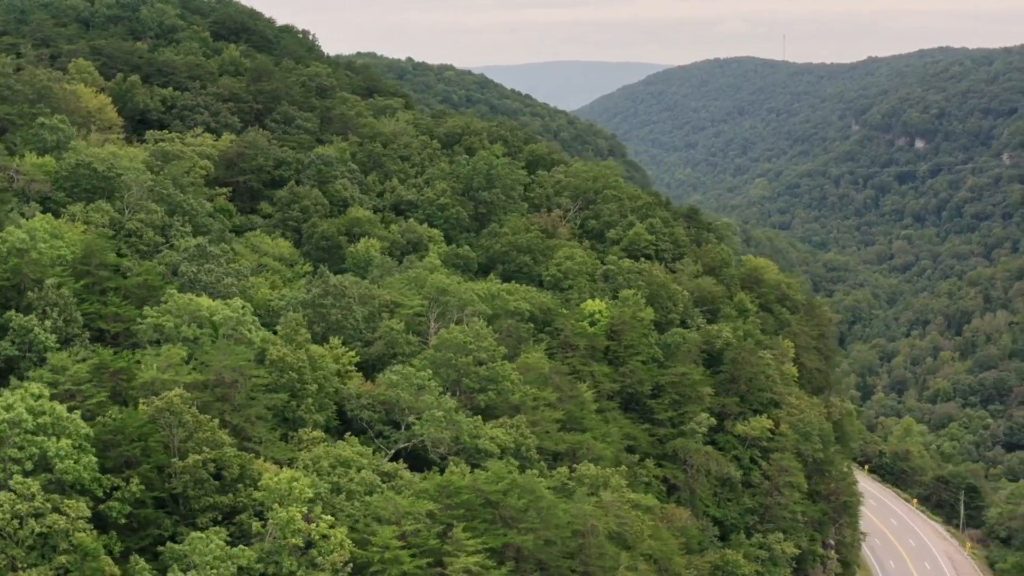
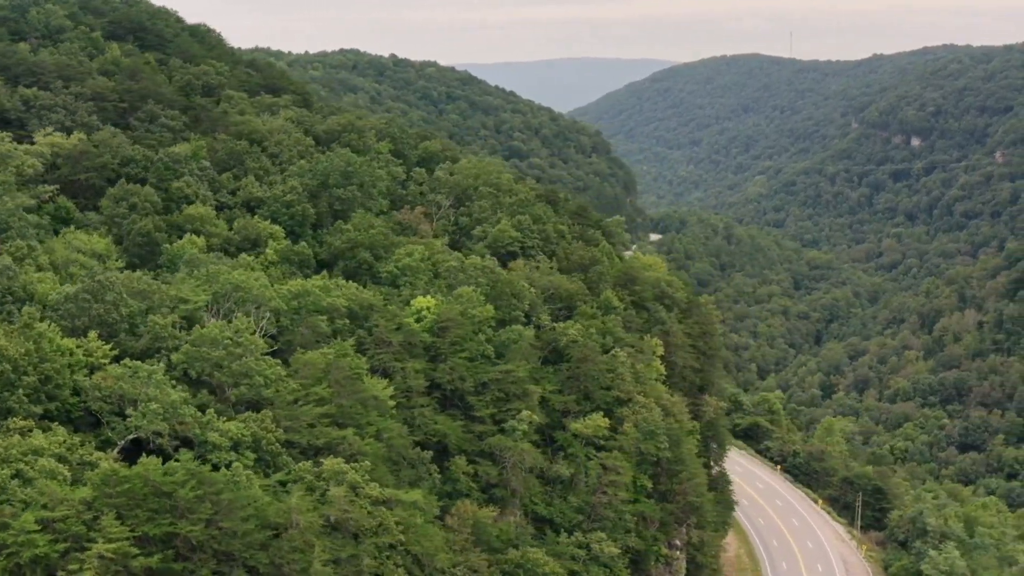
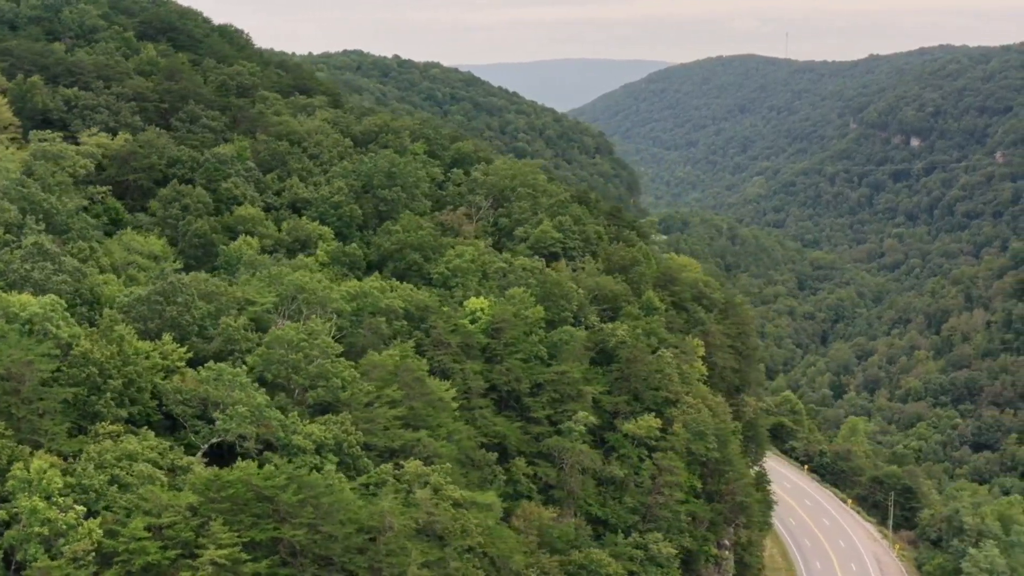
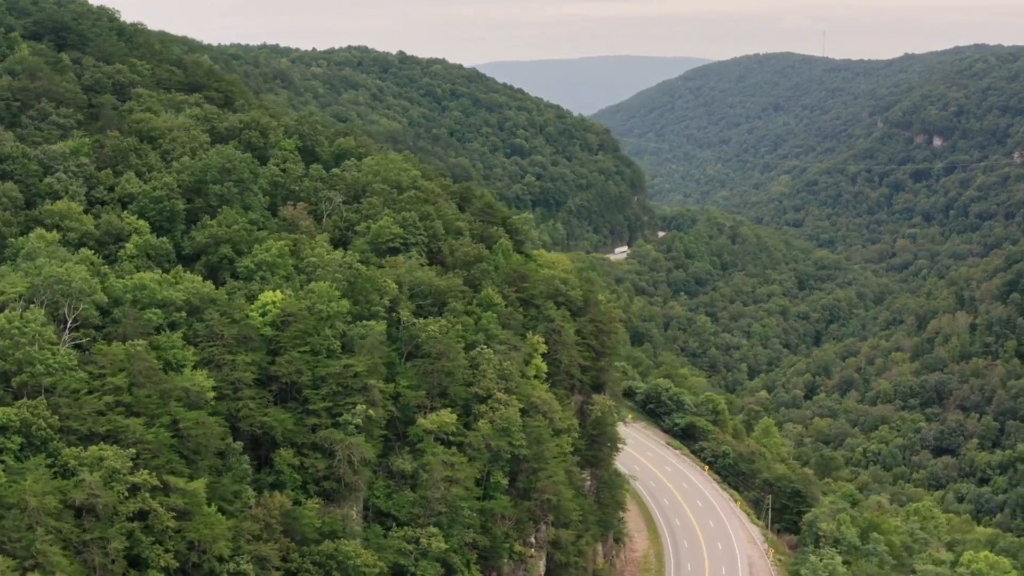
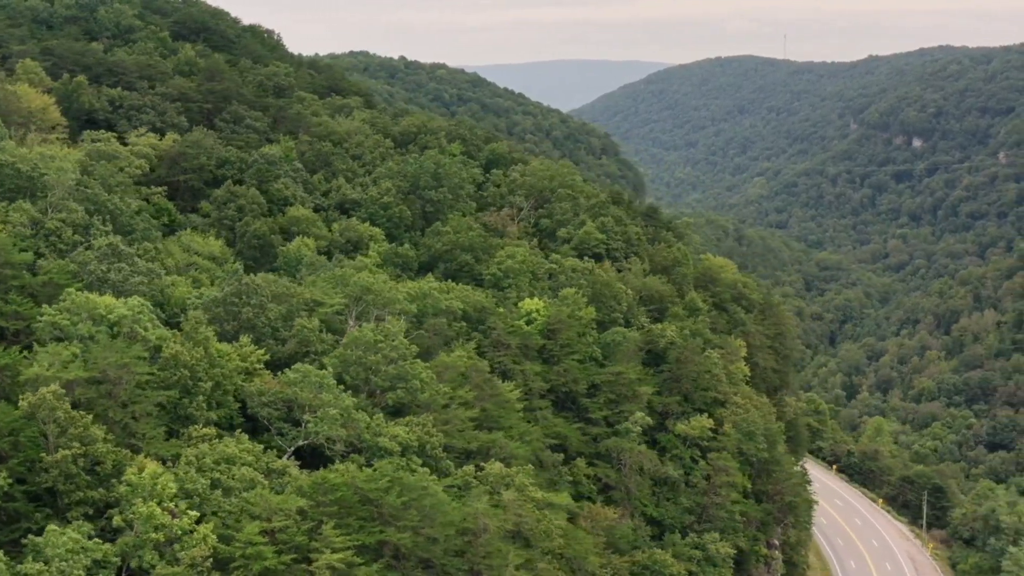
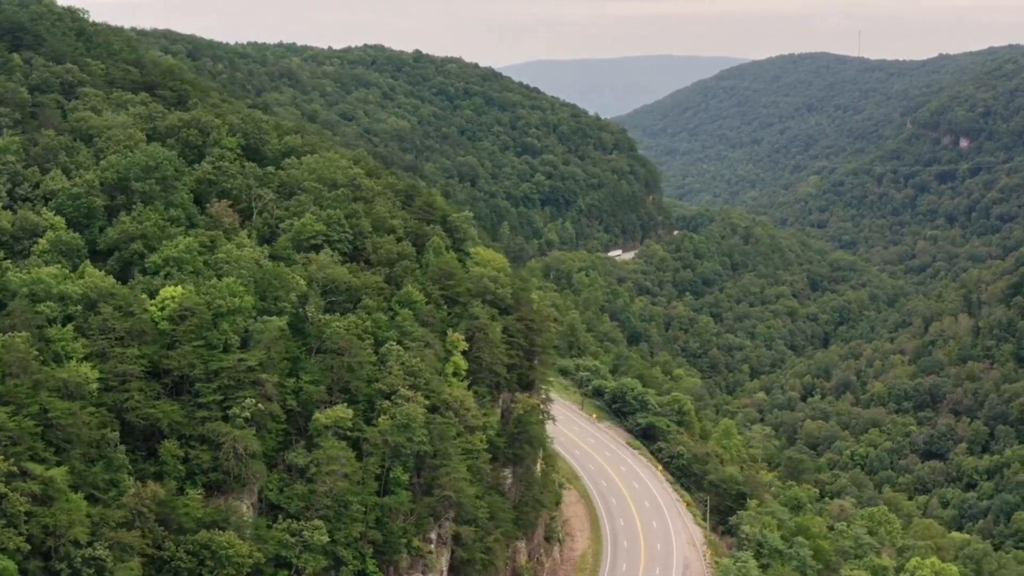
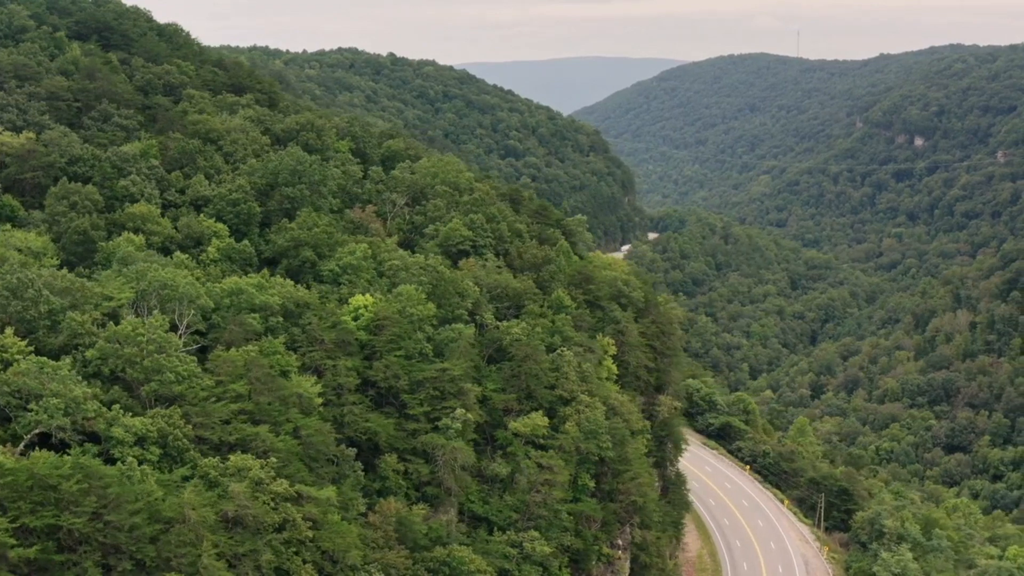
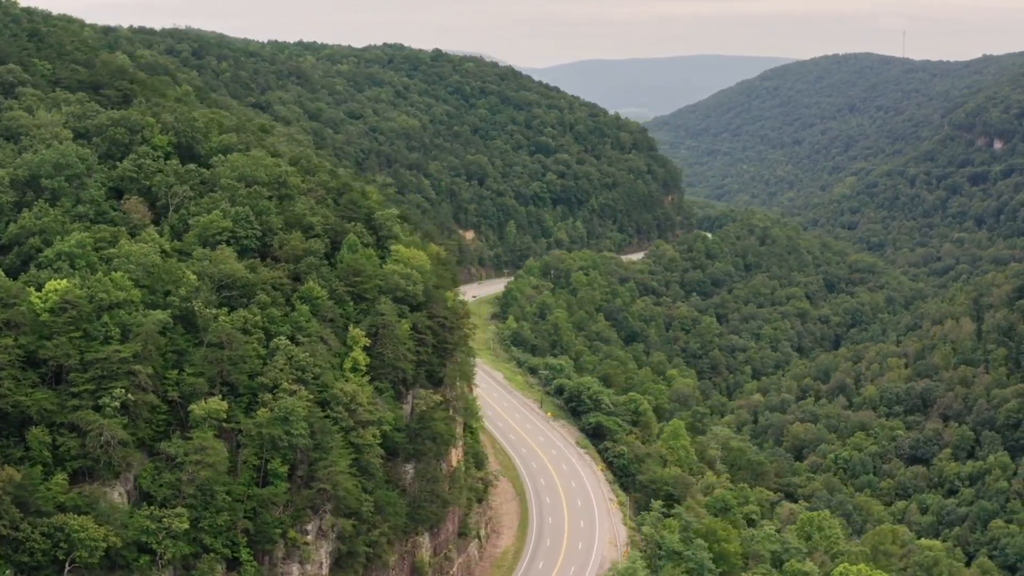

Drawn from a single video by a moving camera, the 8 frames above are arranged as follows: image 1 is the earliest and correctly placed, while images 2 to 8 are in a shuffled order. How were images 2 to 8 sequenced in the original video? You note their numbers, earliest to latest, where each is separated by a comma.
5, 3, 2, 7, 4, 6, 8
